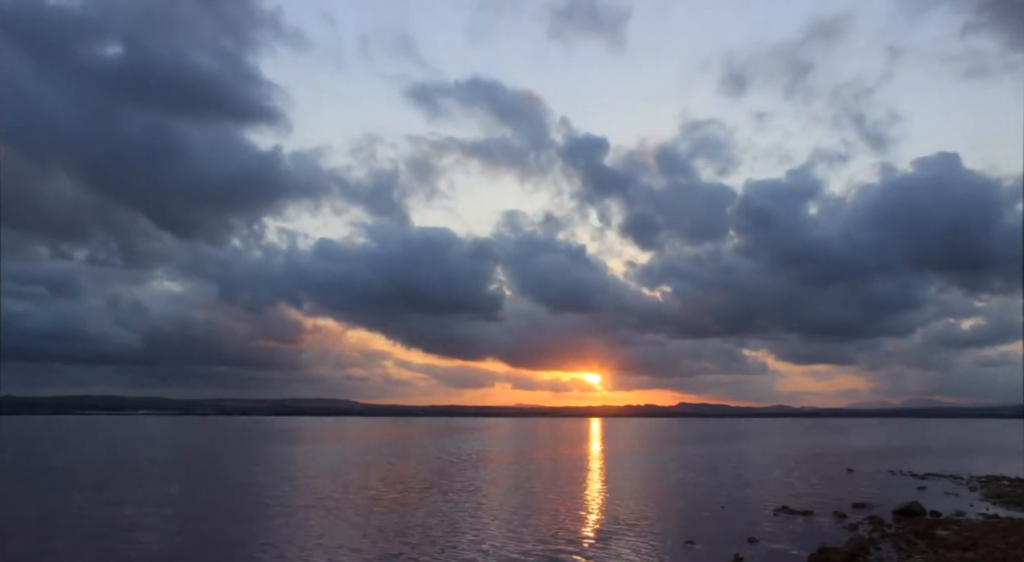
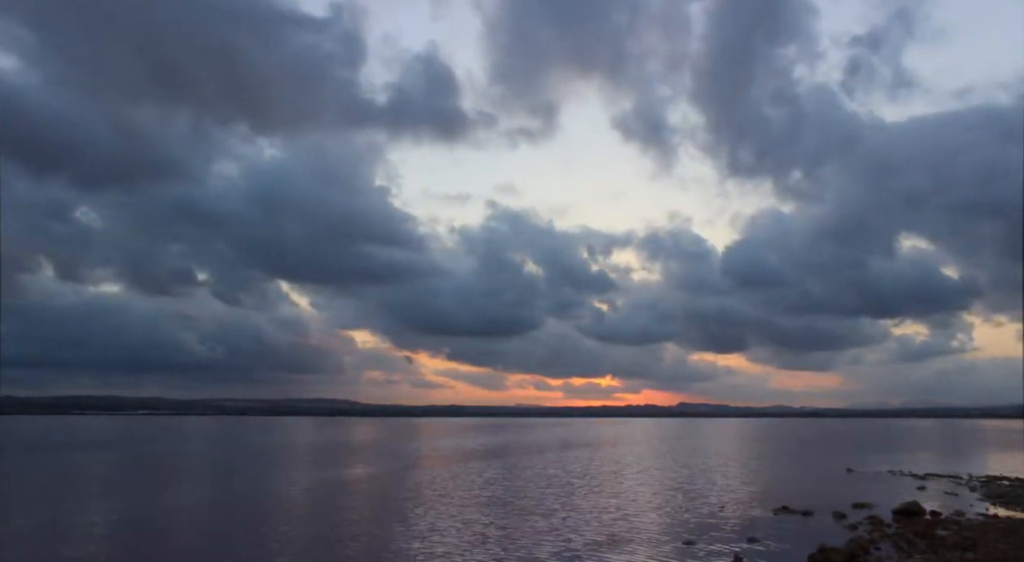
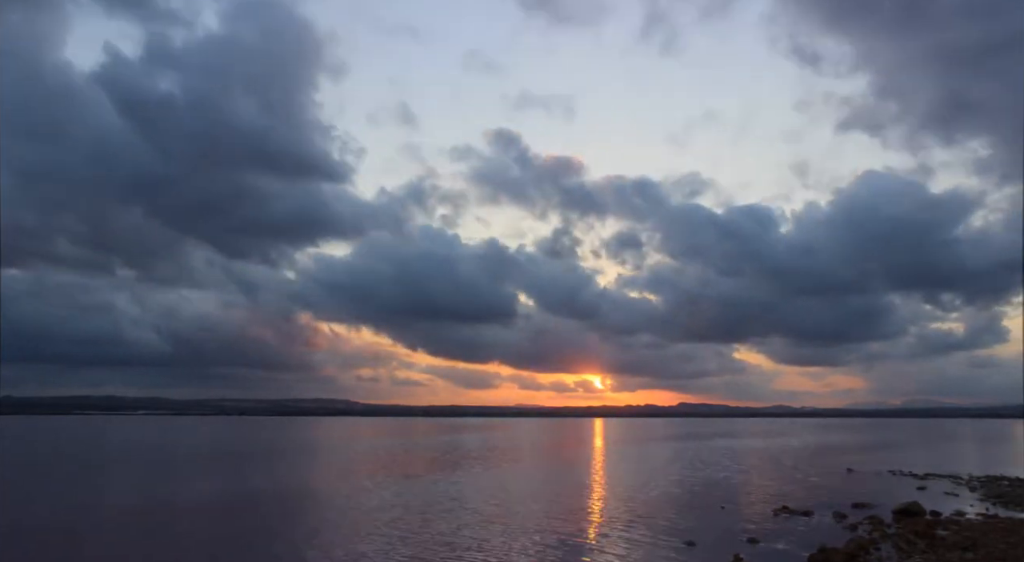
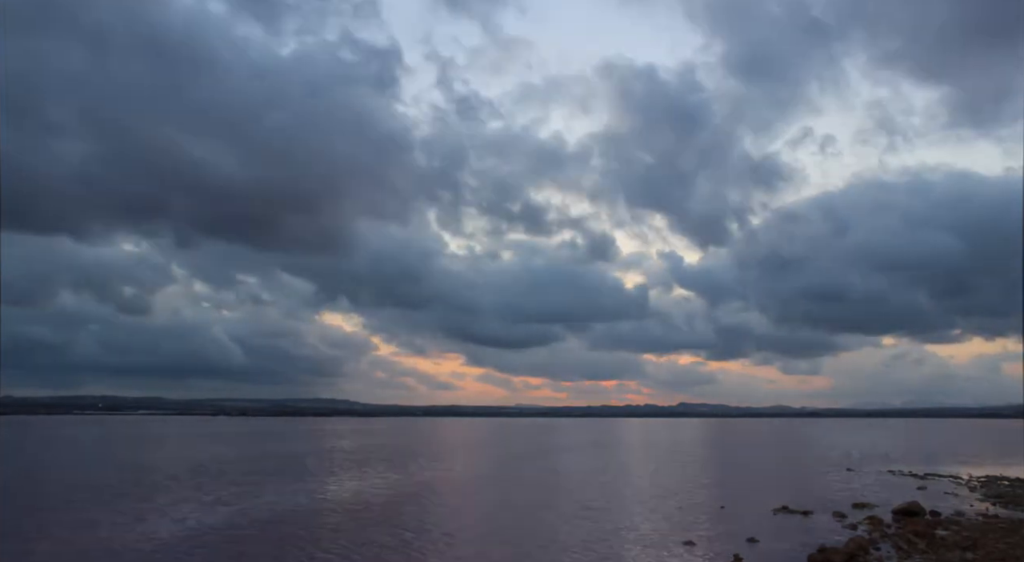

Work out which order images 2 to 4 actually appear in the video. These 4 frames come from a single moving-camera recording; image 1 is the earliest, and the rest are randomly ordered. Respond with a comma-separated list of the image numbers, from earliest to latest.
3, 2, 4
